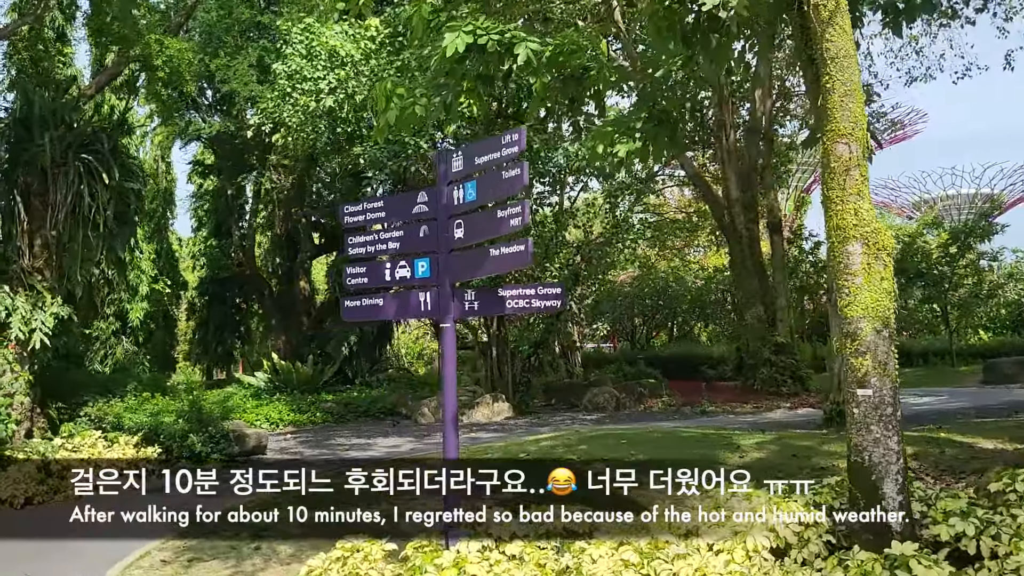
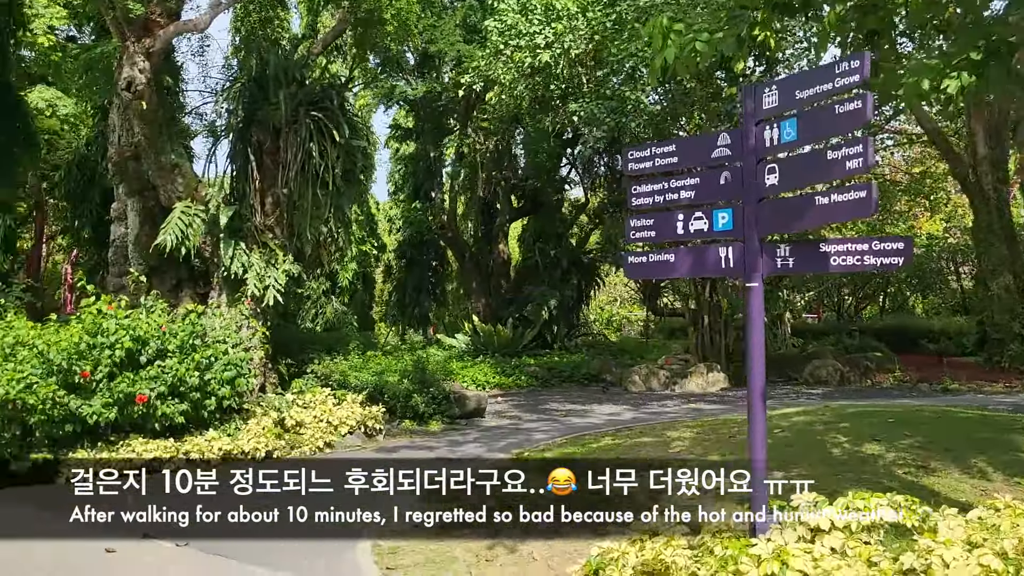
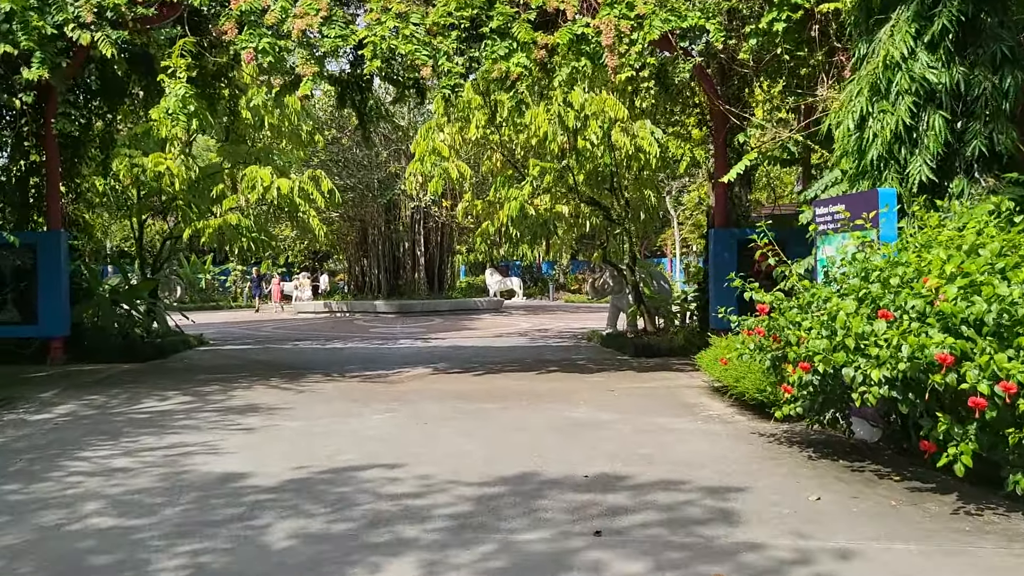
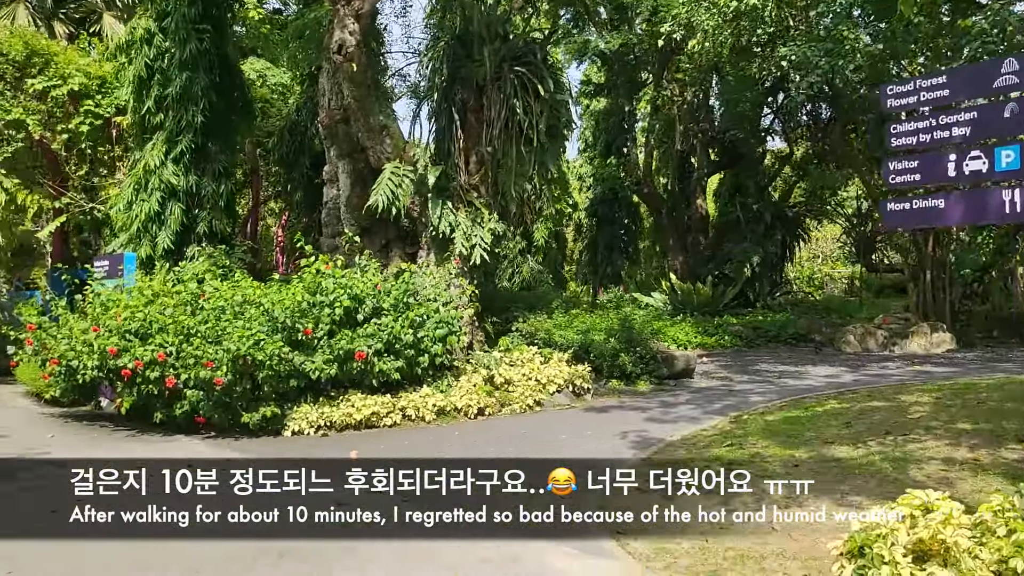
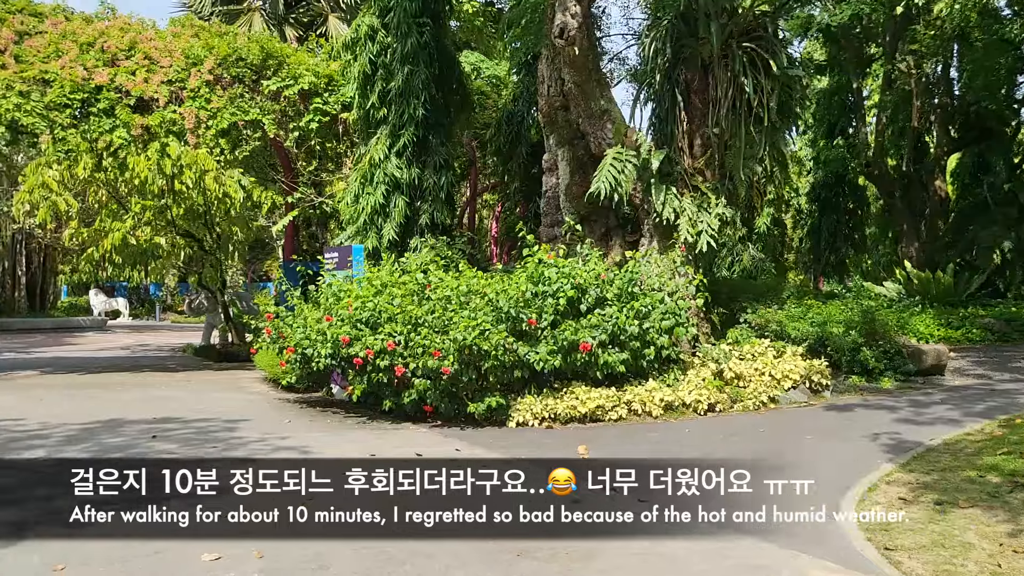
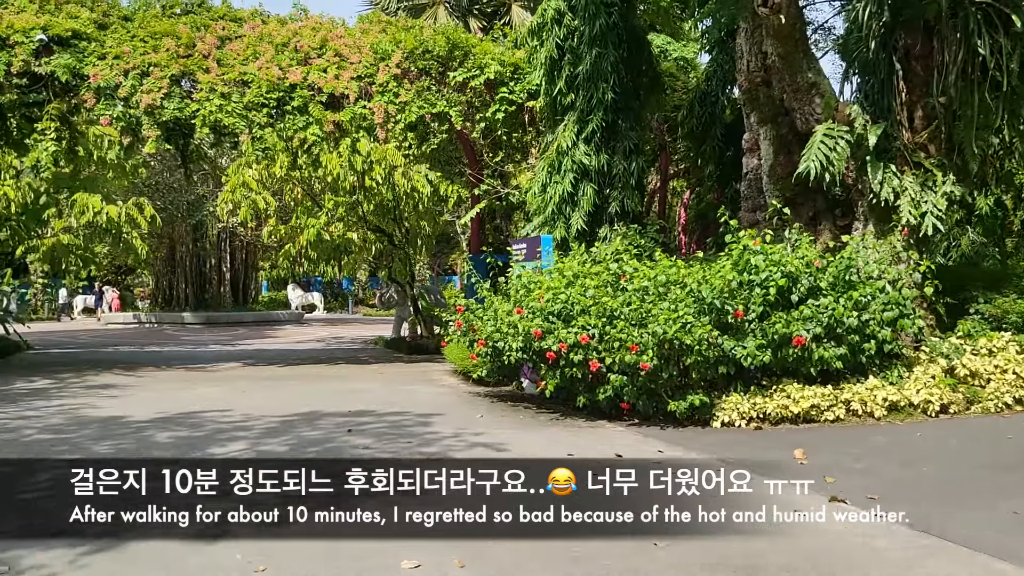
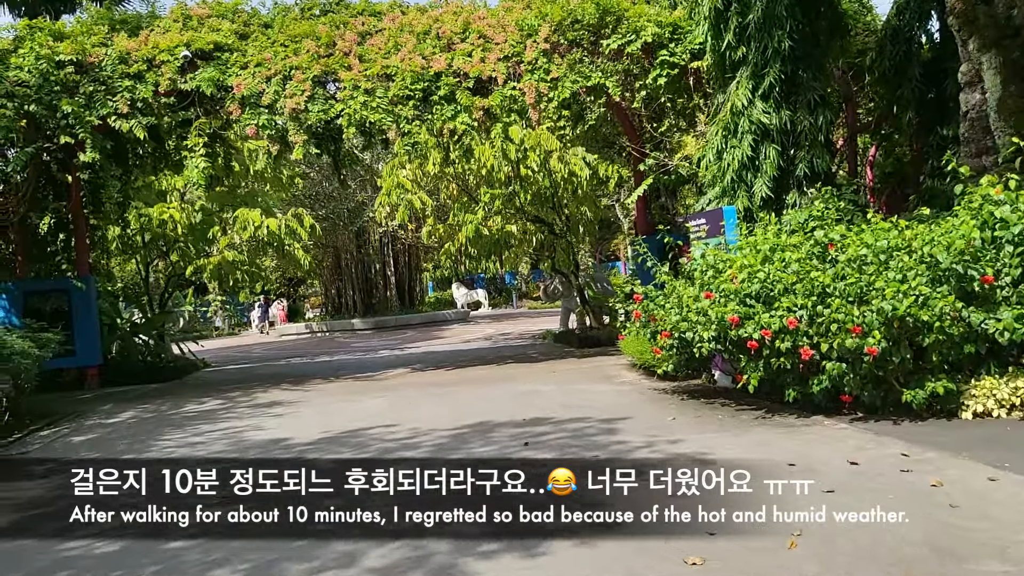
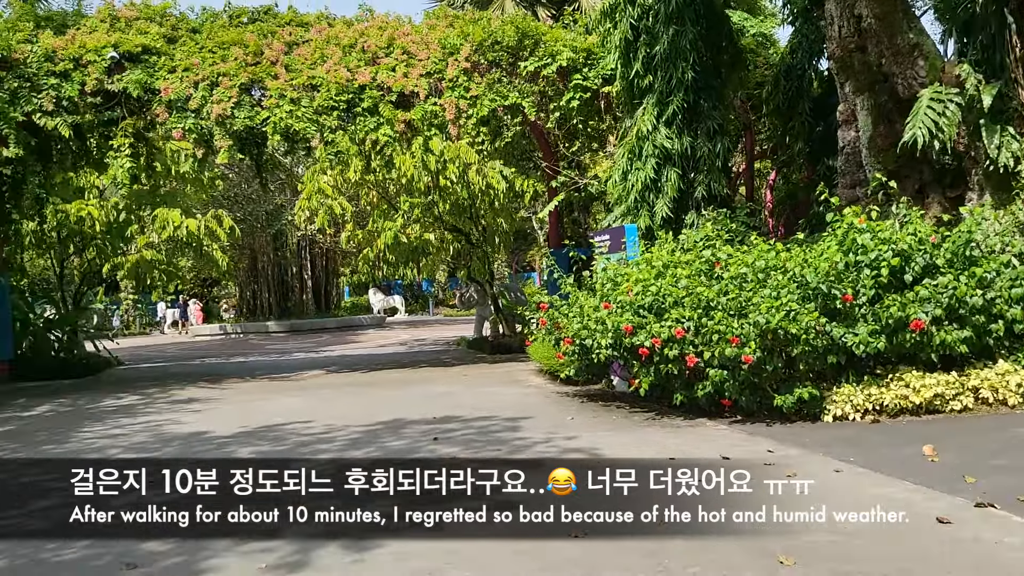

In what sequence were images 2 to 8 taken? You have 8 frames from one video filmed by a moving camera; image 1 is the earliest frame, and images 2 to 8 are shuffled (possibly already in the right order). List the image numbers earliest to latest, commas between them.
2, 4, 5, 6, 8, 7, 3
